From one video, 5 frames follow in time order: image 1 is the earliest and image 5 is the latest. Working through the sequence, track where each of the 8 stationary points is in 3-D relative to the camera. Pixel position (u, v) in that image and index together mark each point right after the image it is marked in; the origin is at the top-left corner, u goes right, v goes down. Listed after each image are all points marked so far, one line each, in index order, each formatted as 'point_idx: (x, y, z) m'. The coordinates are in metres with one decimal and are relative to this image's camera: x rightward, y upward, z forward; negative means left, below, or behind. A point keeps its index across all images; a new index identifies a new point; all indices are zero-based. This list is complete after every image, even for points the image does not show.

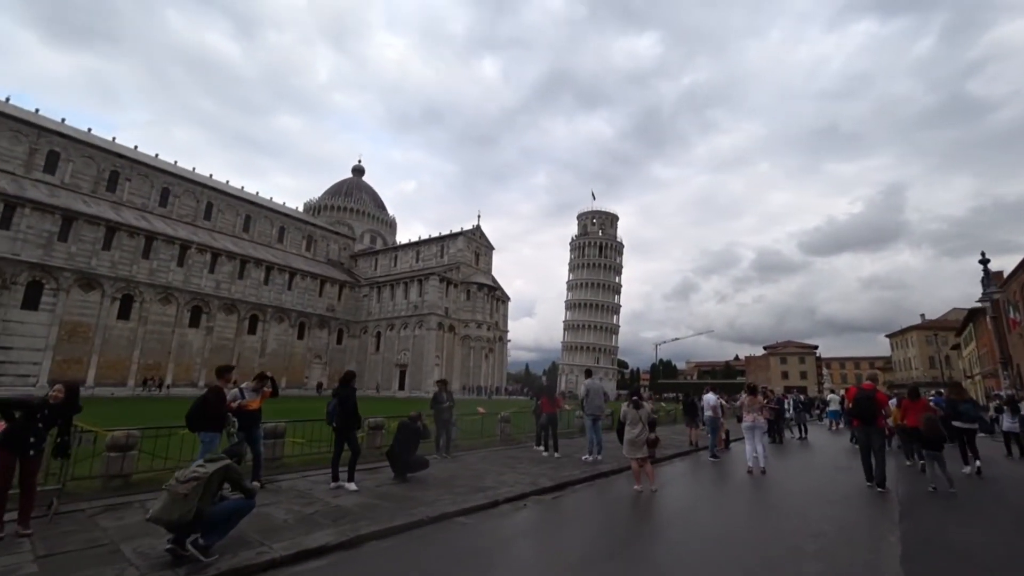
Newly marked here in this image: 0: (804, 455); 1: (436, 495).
0: (+9.9, -5.8, +16.0) m
1: (-1.3, -3.3, +7.5) m
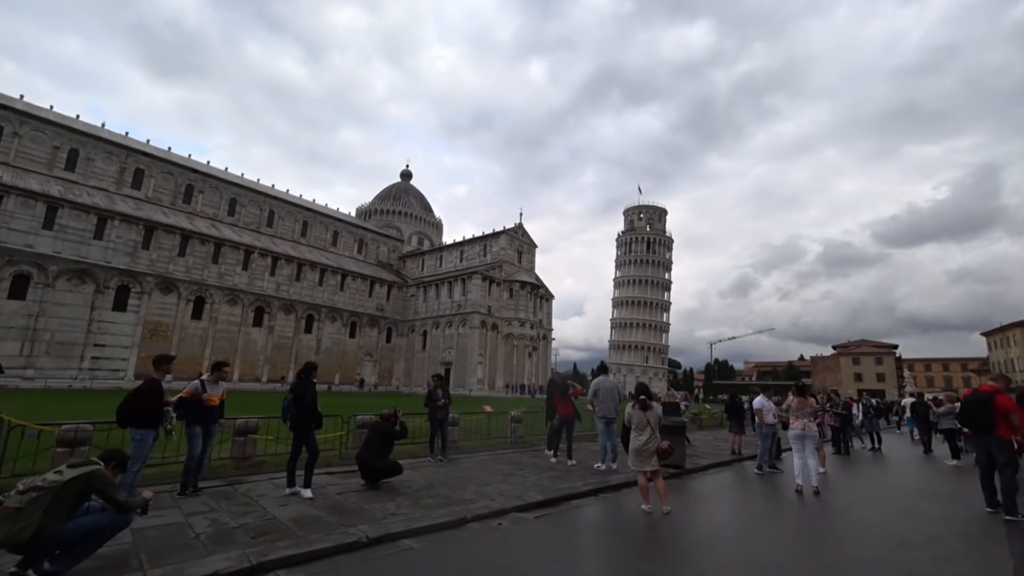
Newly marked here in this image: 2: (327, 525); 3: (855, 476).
0: (+10.5, -5.3, +13.8) m
1: (-1.6, -3.0, +6.5) m
2: (-2.2, -2.8, +5.6) m
3: (+9.3, -5.2, +13.0) m
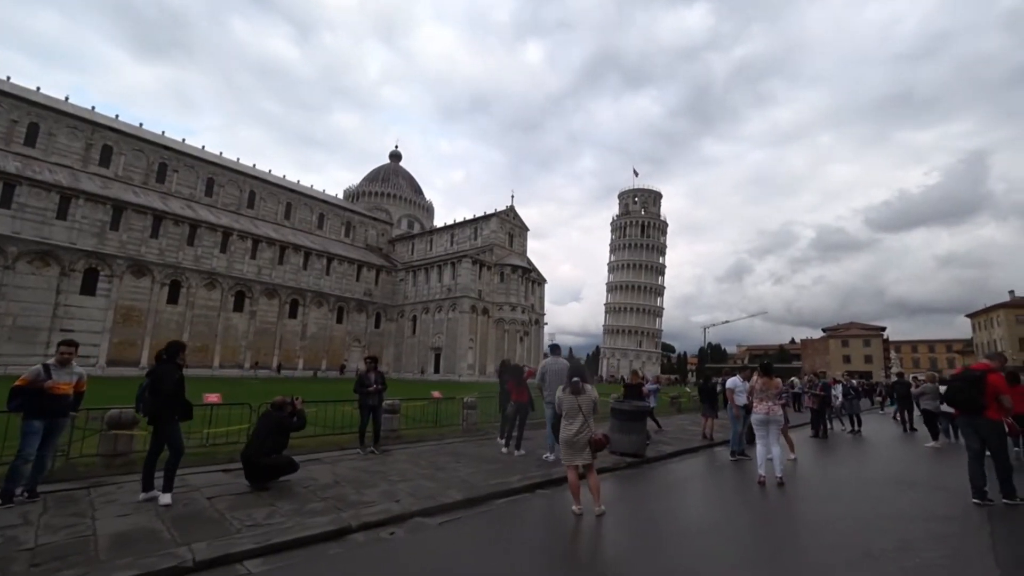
0: (+9.3, -4.6, +12.7) m
1: (-2.7, -2.5, +5.3) m
2: (-3.3, -2.4, +4.4) m
3: (+8.1, -4.5, +12.0) m
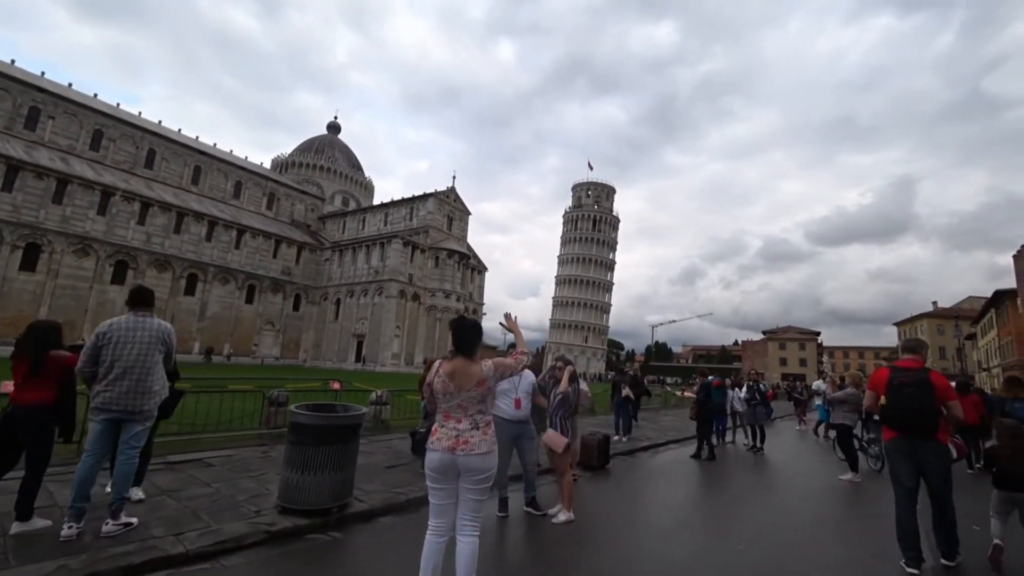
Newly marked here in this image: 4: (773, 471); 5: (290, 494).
0: (+4.4, -3.8, +8.8) m
1: (-6.8, -1.3, +0.3) m
2: (-7.3, -1.2, -0.6) m
3: (+3.3, -3.7, +7.9) m
4: (+5.7, -3.9, +10.0) m
5: (-2.4, -2.2, +5.1) m
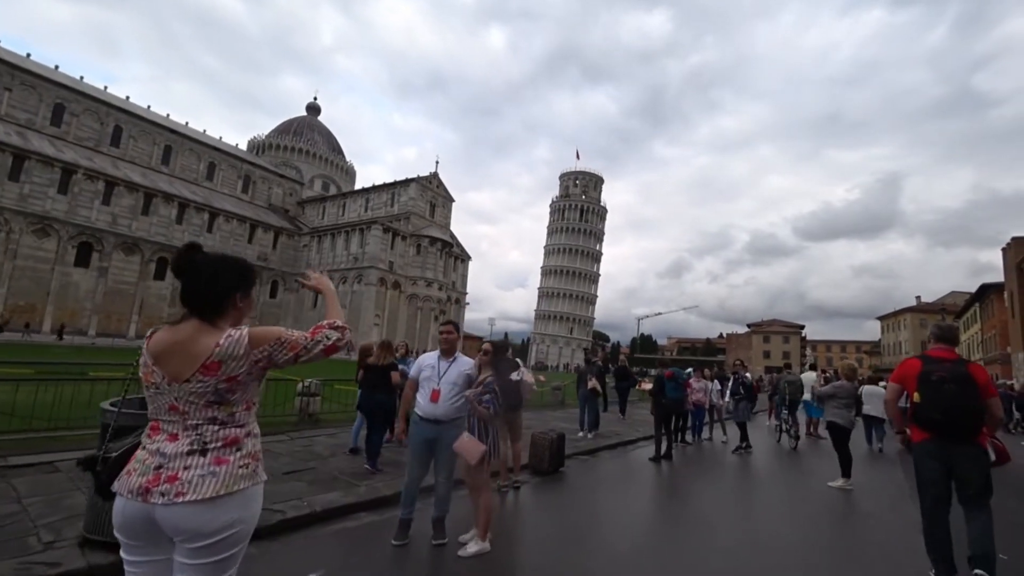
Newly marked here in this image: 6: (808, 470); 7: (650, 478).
0: (+3.5, -3.4, +7.6) m
1: (-7.5, -1.0, -1.2) m
2: (-8.0, -0.8, -2.1) m
3: (+2.4, -3.3, +6.7) m
4: (+4.7, -3.5, +8.9) m
5: (-3.2, -1.8, +3.7) m
6: (+6.0, -3.7, +9.5) m
7: (+2.6, -3.4, +8.4) m
